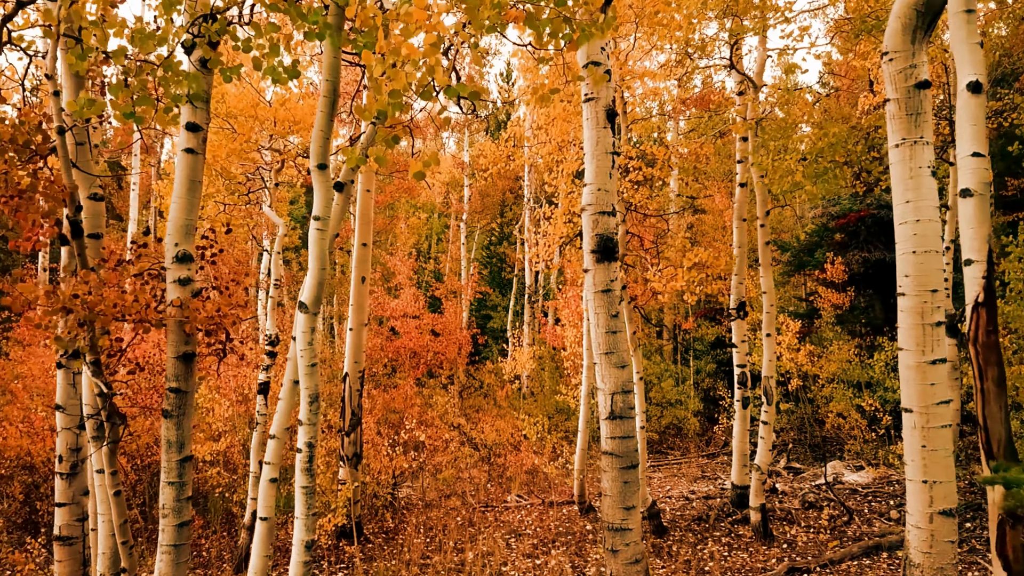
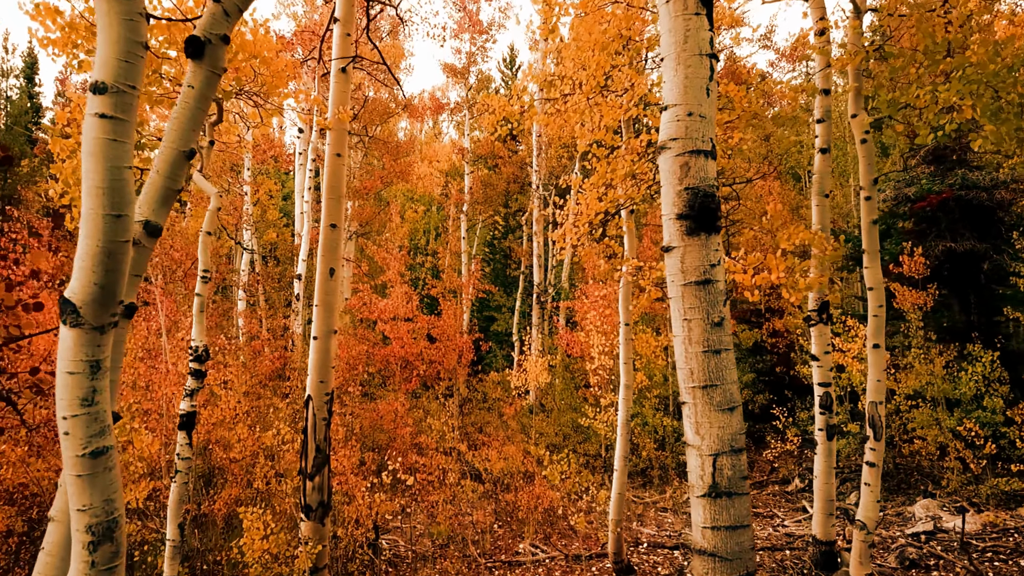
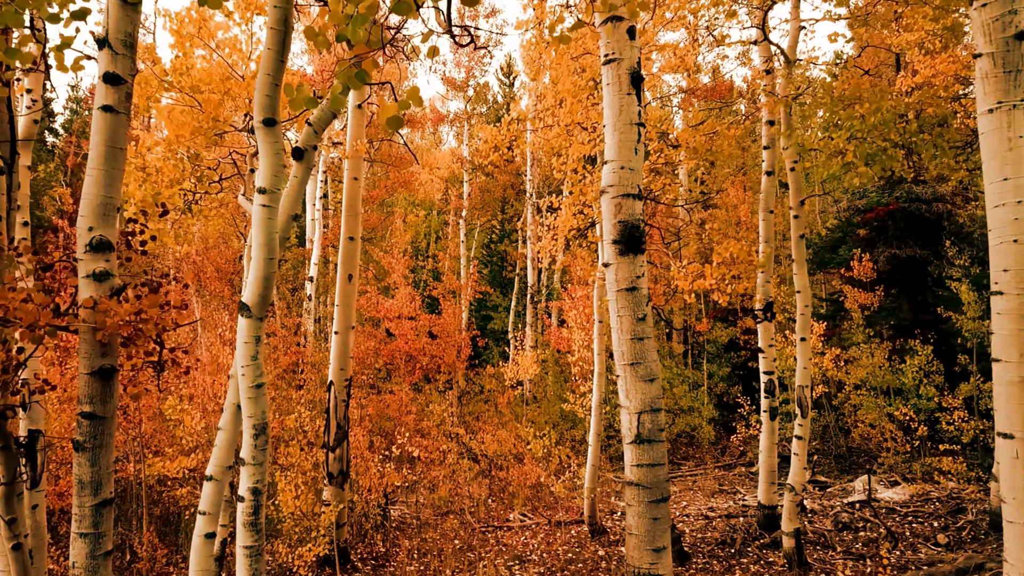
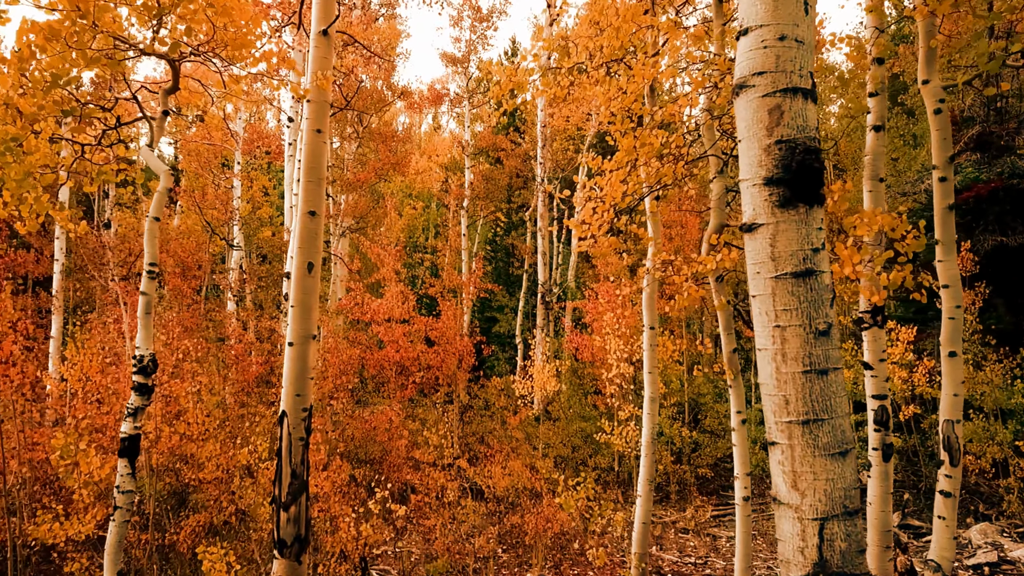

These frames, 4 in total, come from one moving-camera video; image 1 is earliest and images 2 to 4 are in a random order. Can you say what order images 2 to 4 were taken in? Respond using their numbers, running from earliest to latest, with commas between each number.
3, 2, 4
